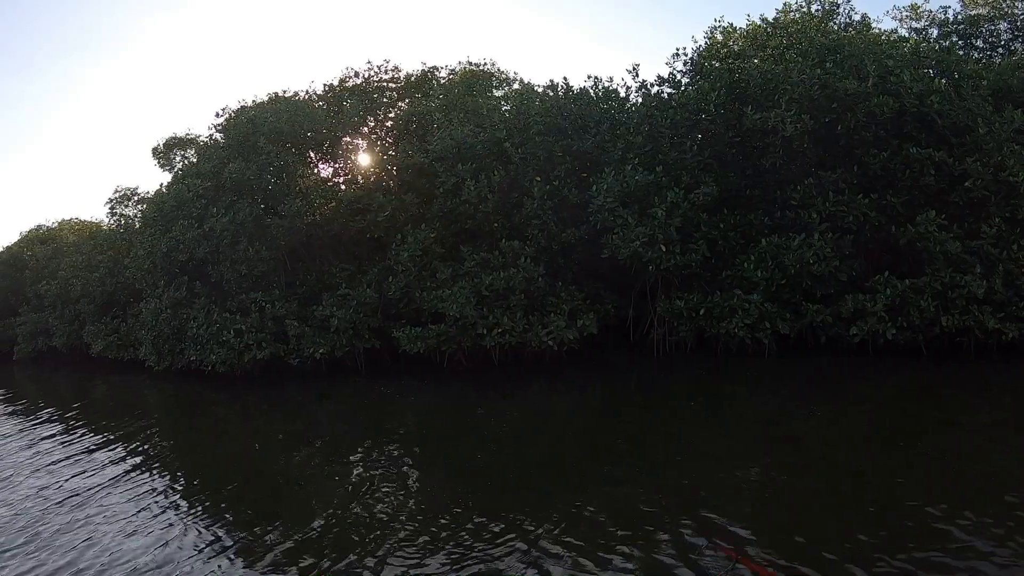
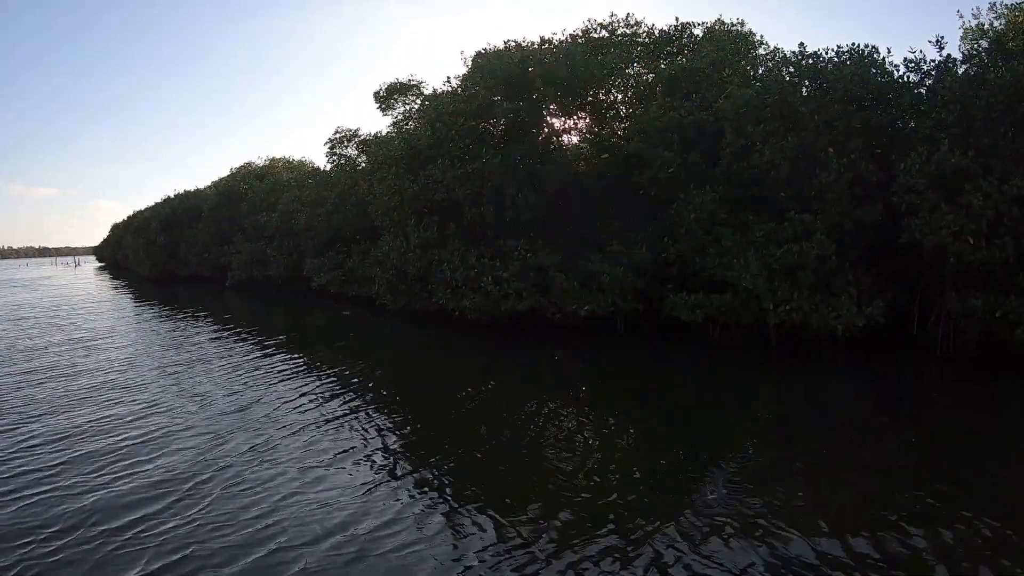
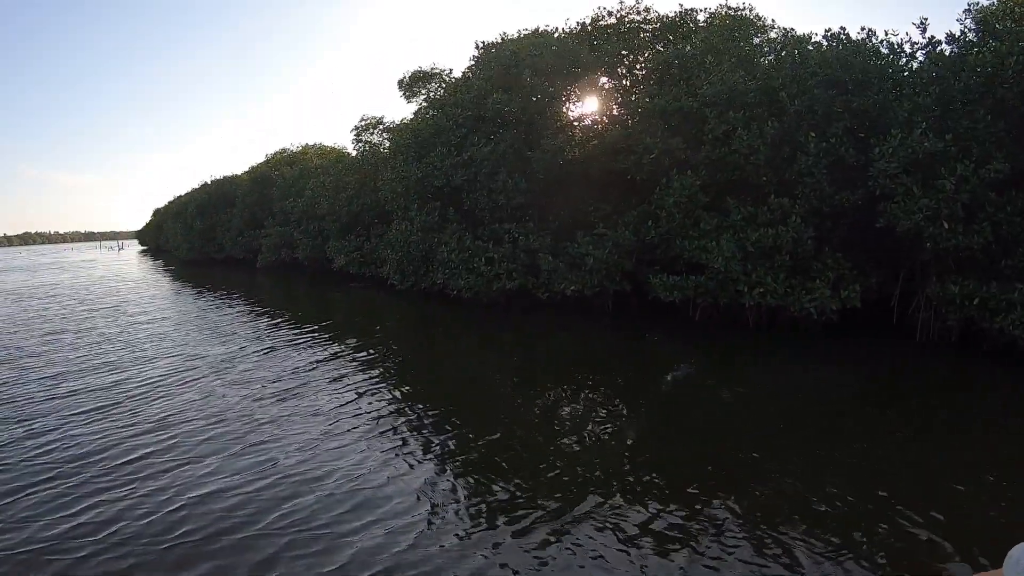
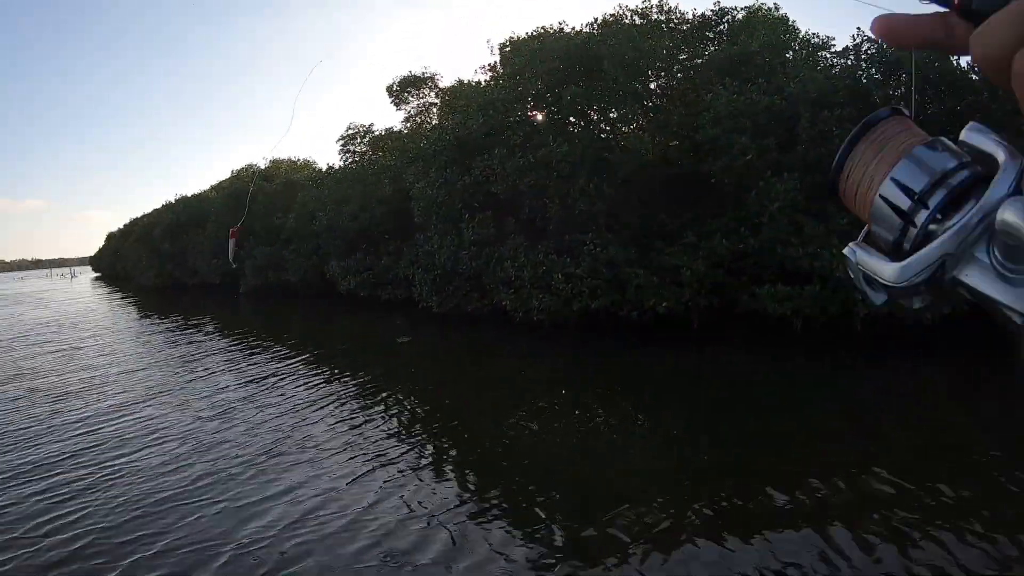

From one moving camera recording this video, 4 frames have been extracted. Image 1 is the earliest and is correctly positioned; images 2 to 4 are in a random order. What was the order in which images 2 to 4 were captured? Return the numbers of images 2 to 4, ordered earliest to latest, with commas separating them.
3, 2, 4
